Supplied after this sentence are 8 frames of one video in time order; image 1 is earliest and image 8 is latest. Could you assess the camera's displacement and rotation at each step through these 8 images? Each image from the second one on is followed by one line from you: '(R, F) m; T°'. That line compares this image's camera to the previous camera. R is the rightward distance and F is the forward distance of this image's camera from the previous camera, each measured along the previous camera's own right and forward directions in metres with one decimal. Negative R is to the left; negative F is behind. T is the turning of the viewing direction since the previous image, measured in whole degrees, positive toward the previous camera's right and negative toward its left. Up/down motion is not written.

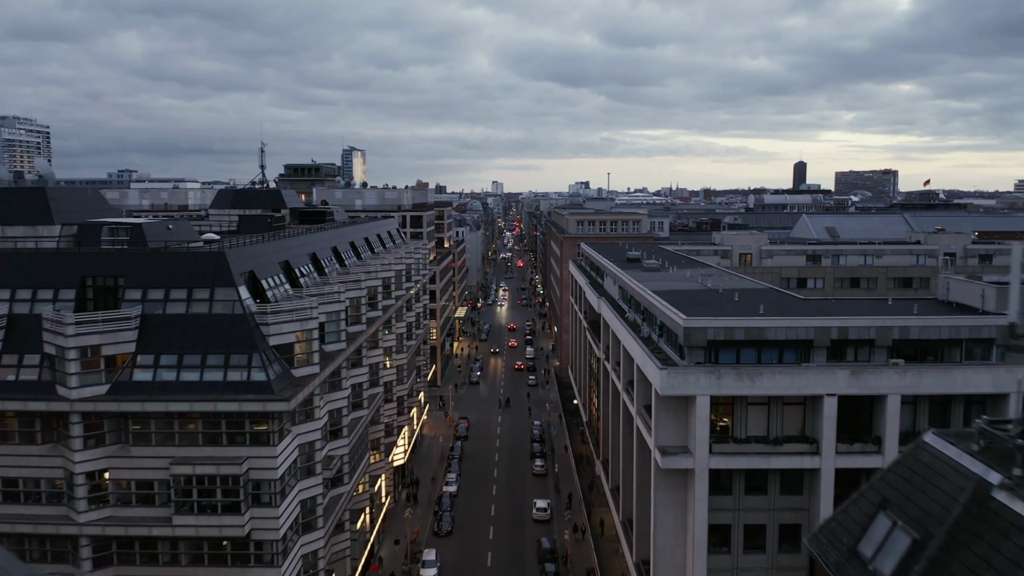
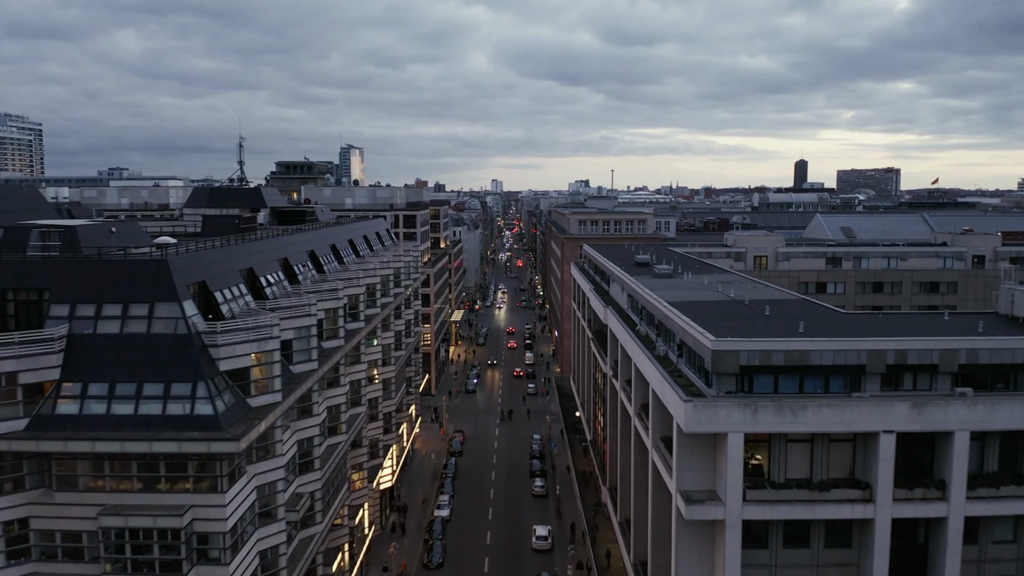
(+0.2, +6.1) m; 0°
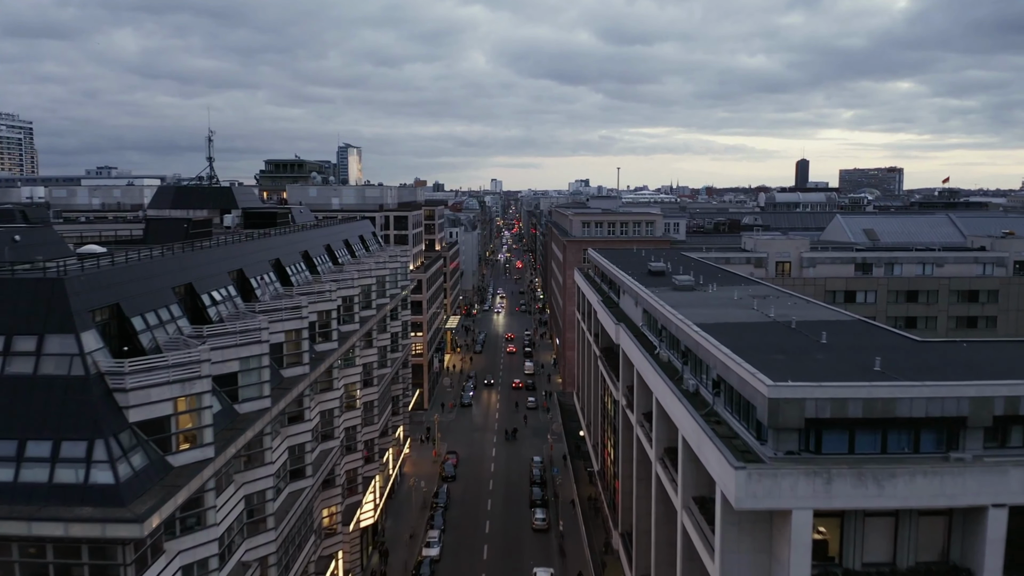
(+0.1, +7.5) m; 0°
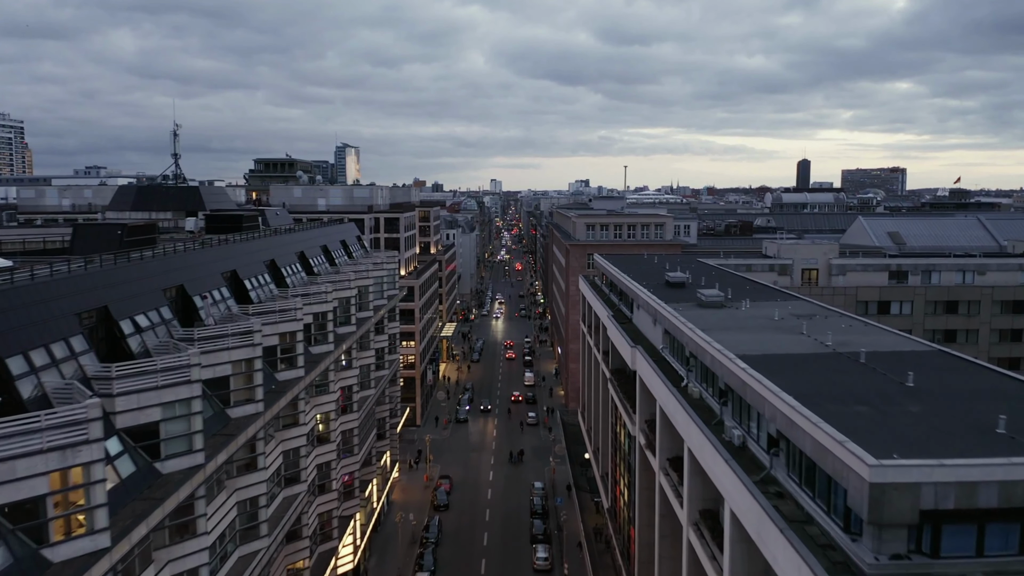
(+0.1, +7.0) m; 0°
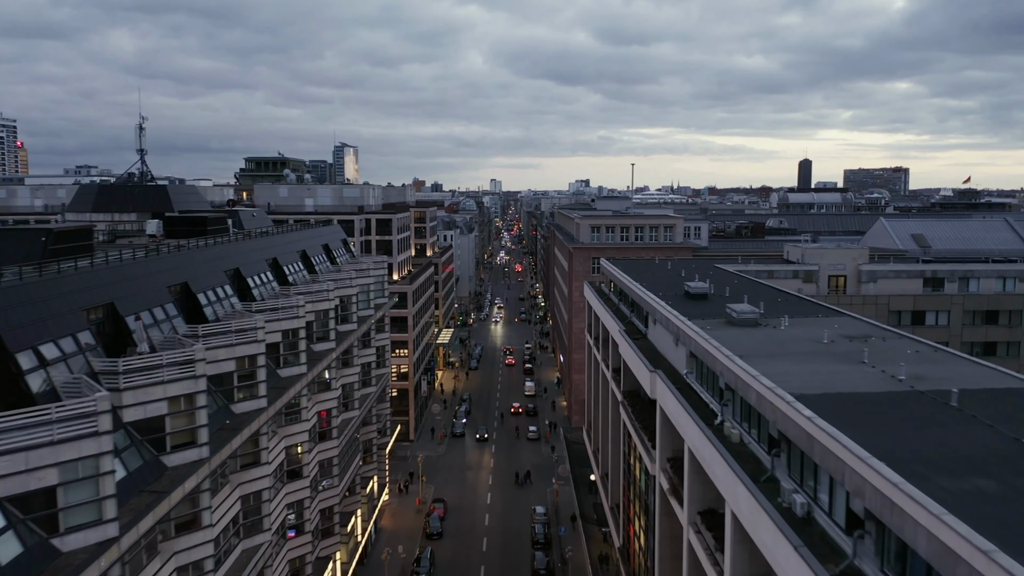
(0.0, +5.8) m; 0°
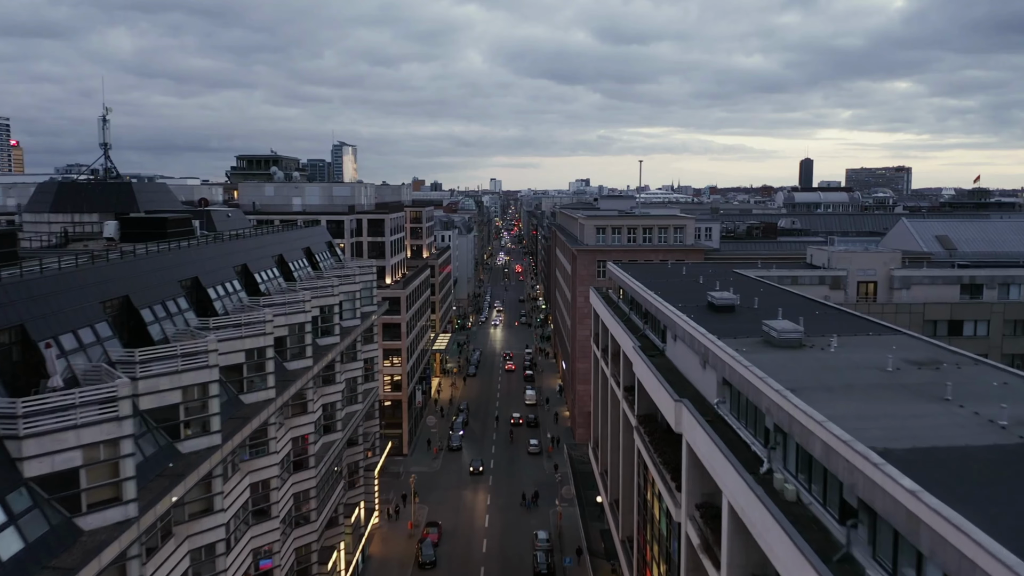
(0.0, +5.2) m; 0°
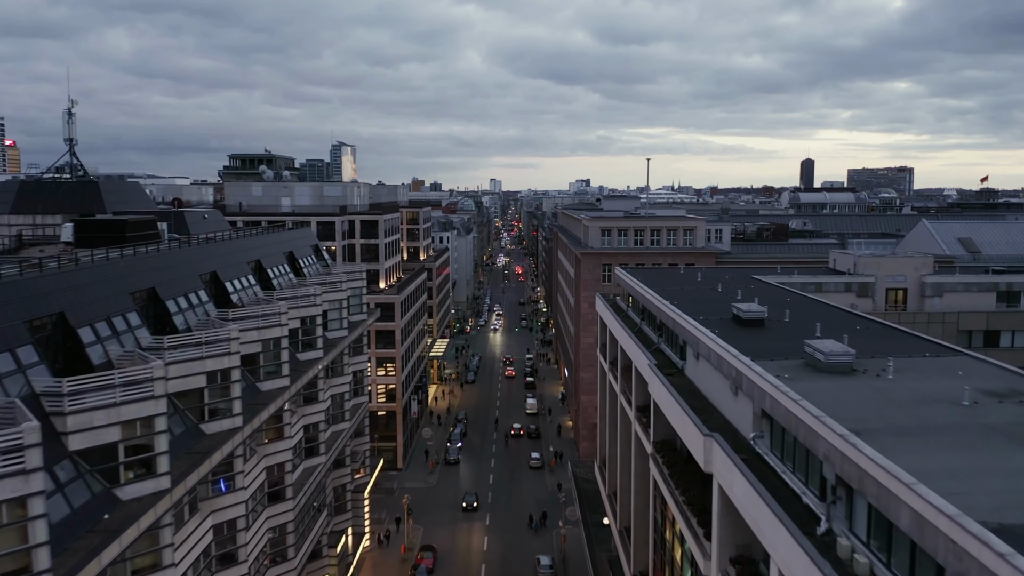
(0.0, +4.3) m; 0°
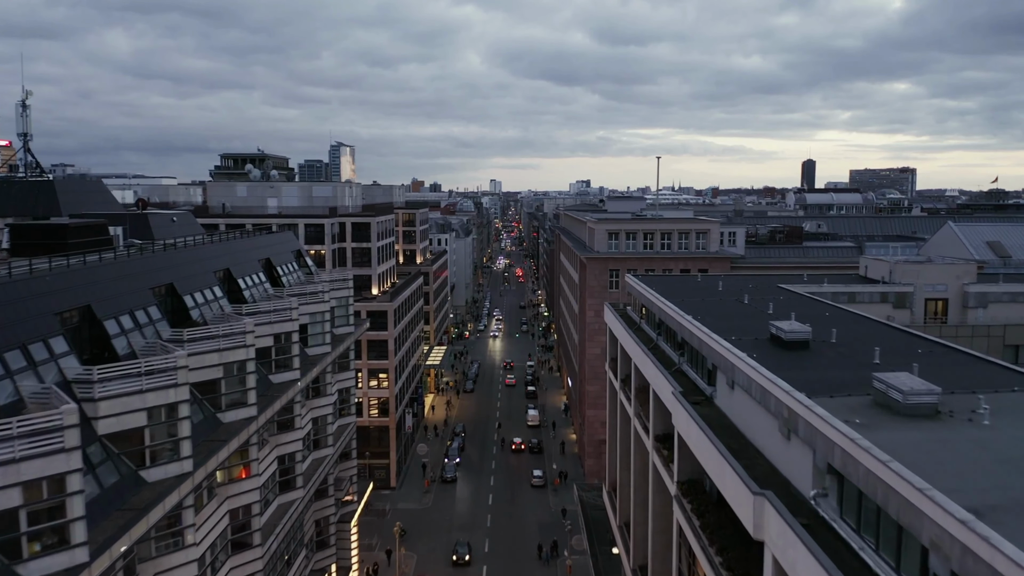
(-0.1, +4.8) m; 0°
